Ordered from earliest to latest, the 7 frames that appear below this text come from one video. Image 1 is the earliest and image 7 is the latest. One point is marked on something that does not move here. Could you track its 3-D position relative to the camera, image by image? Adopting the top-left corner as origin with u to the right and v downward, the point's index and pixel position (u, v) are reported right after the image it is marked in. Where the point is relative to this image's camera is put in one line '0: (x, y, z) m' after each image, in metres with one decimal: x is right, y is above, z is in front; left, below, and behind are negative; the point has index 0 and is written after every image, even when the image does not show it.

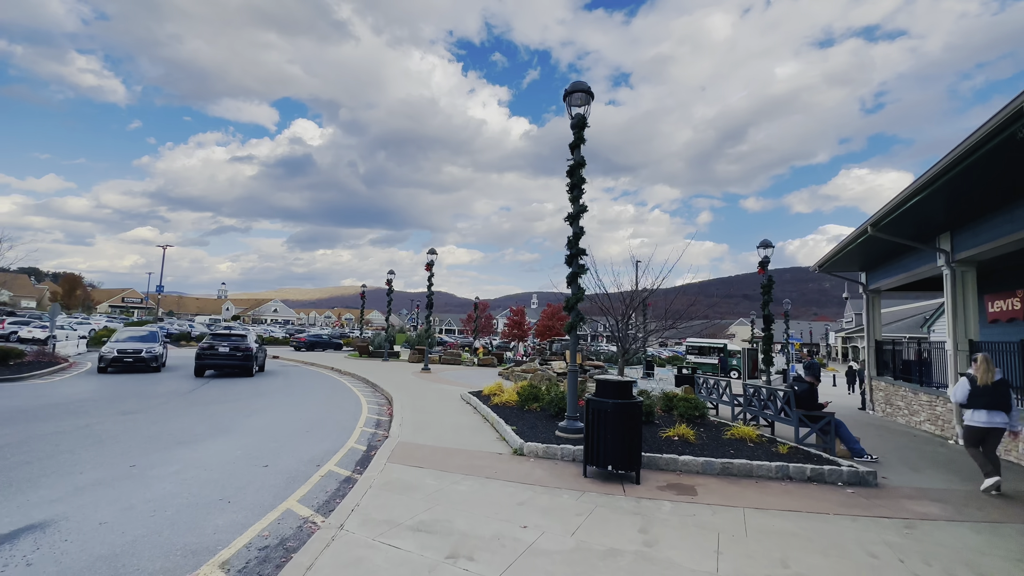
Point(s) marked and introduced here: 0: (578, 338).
0: (+0.9, -0.7, +6.2) m
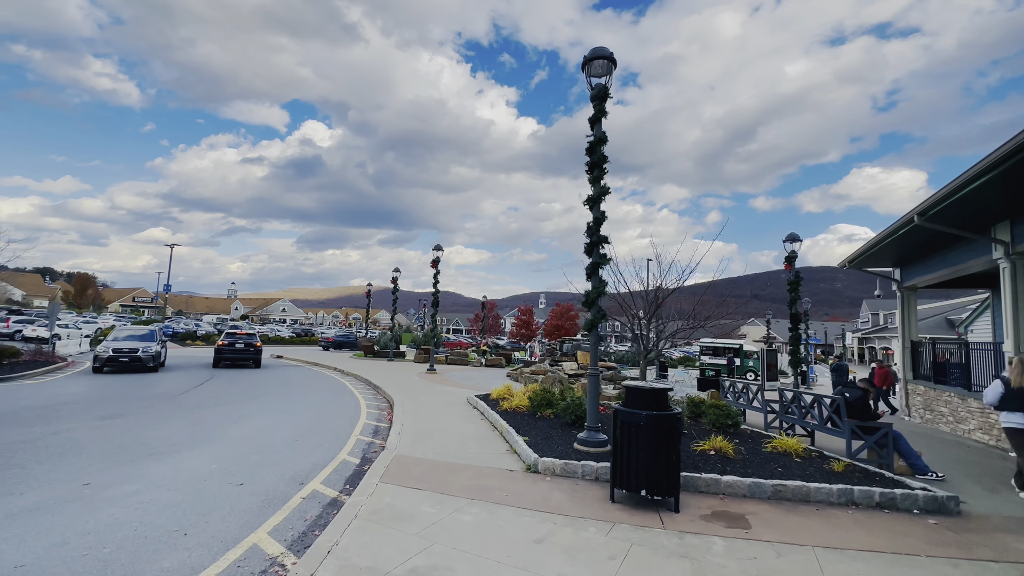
0: (+1.1, -0.6, +5.5) m
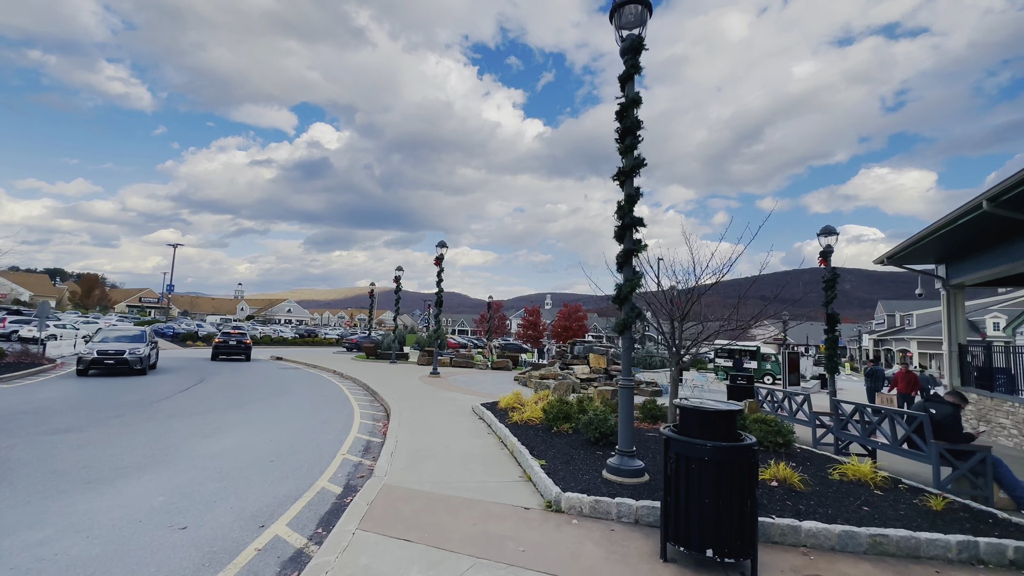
0: (+1.2, -0.5, +4.5) m
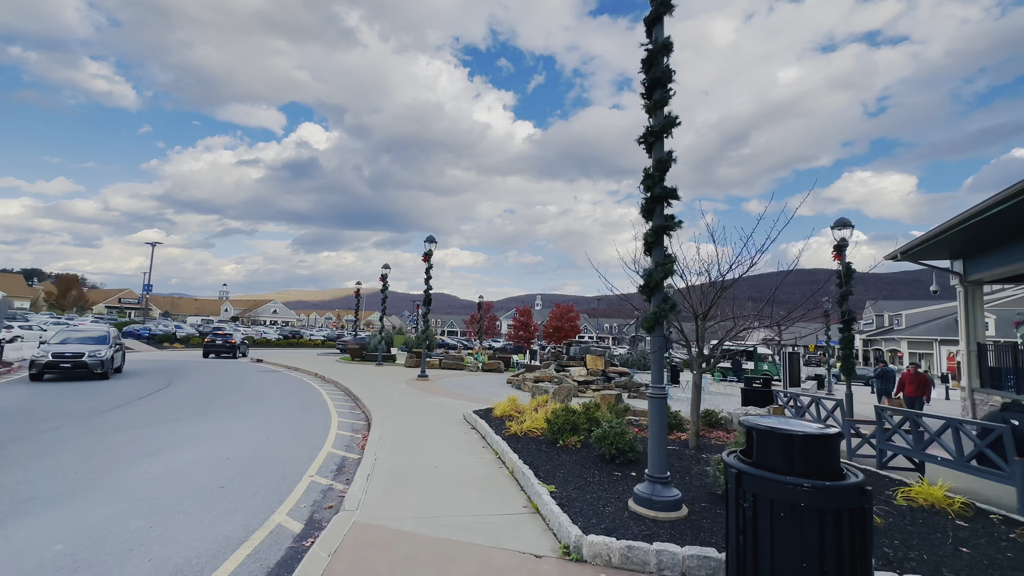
0: (+1.2, -0.4, +3.7) m
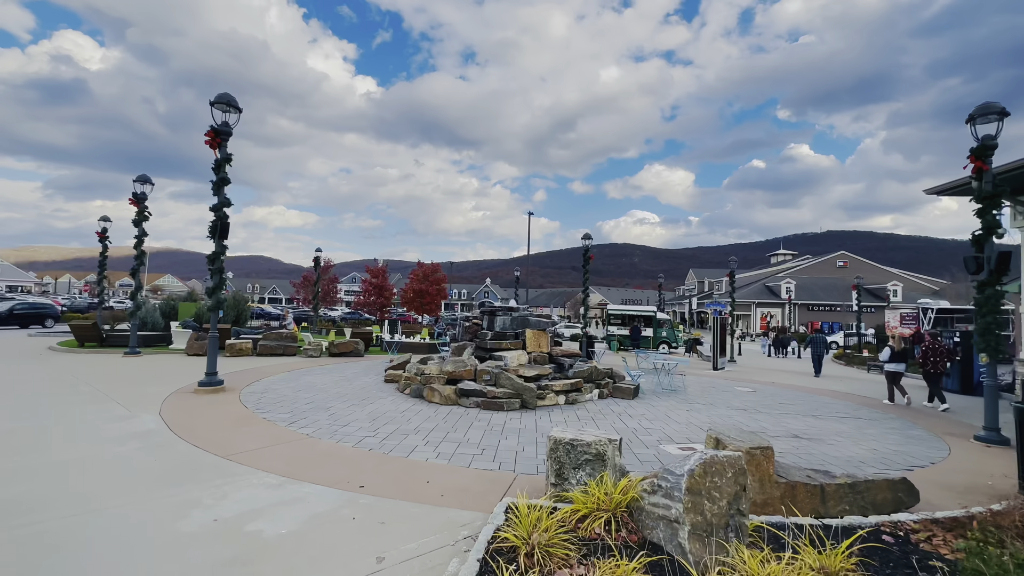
0: (+1.5, -0.3, +2.2) m
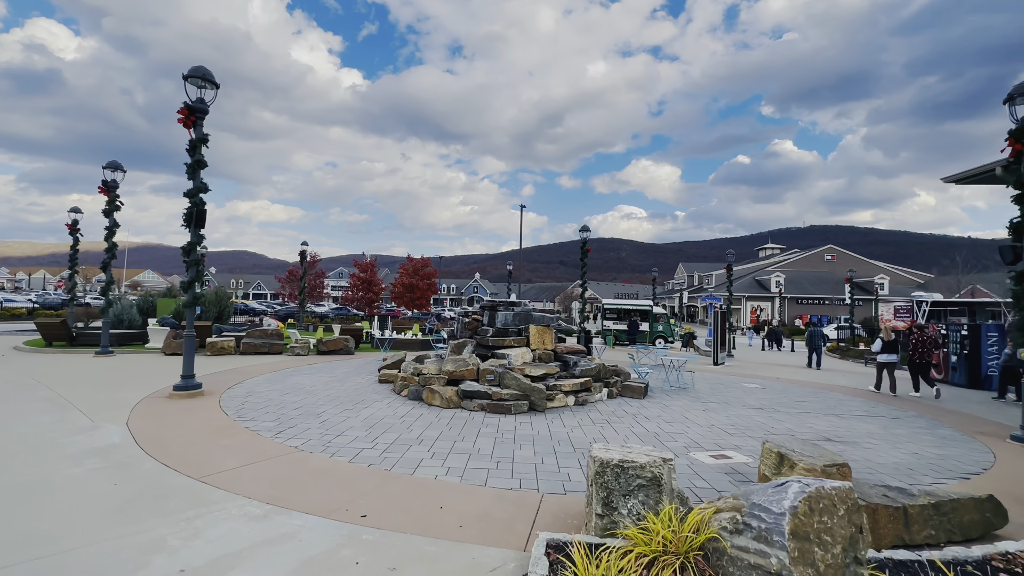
0: (+2.0, -0.2, +1.3) m
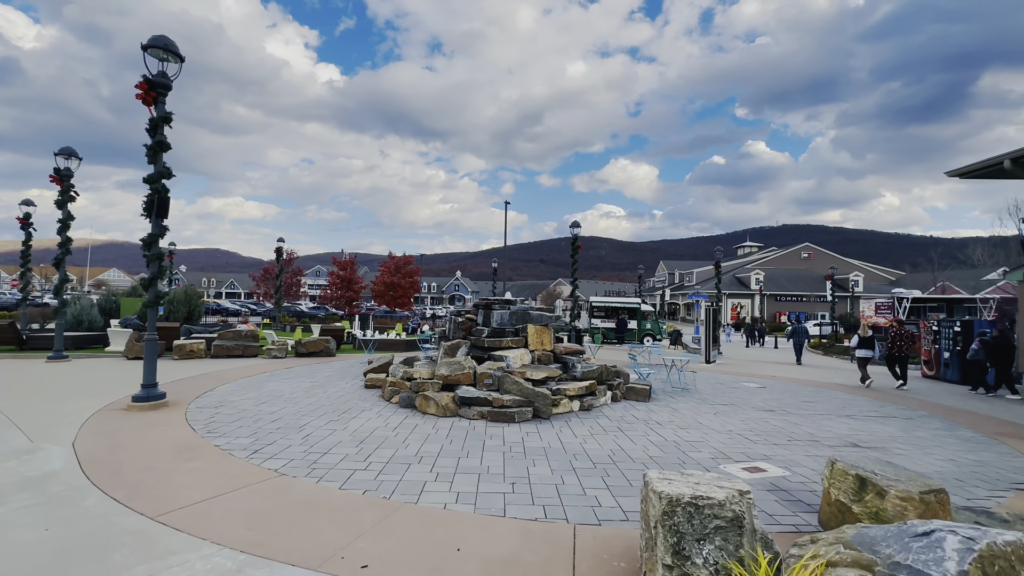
0: (+2.4, -0.2, +0.5) m
